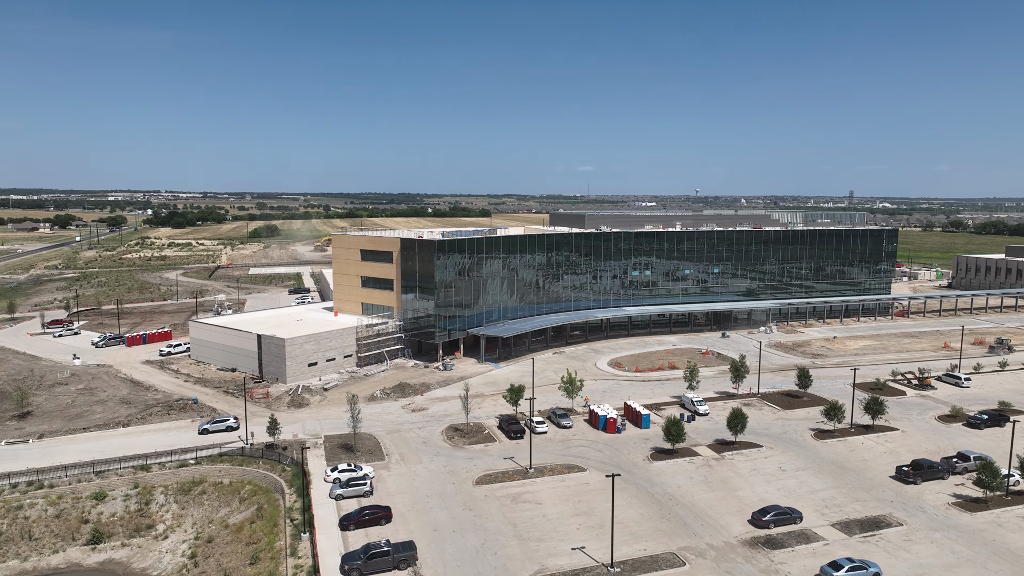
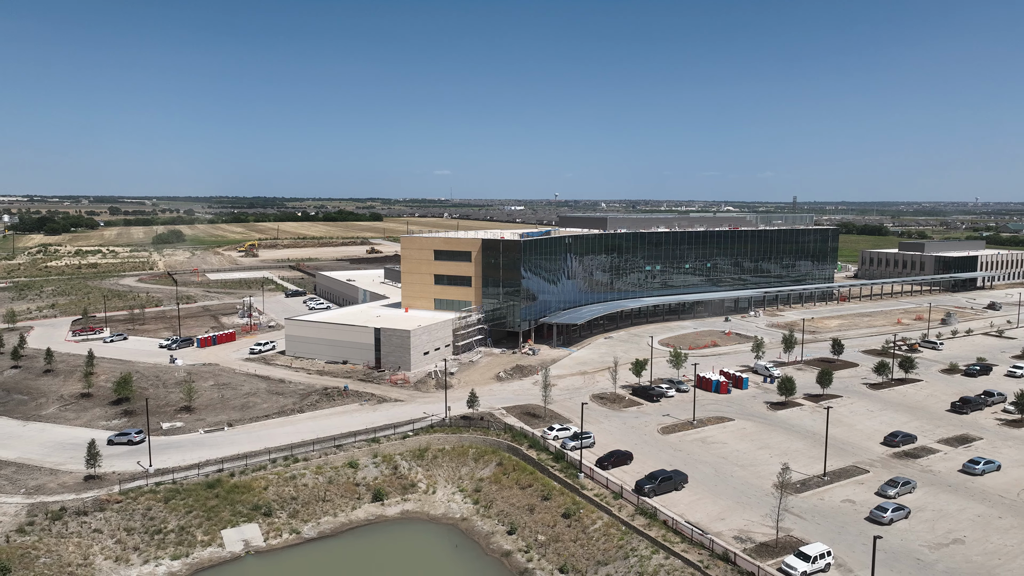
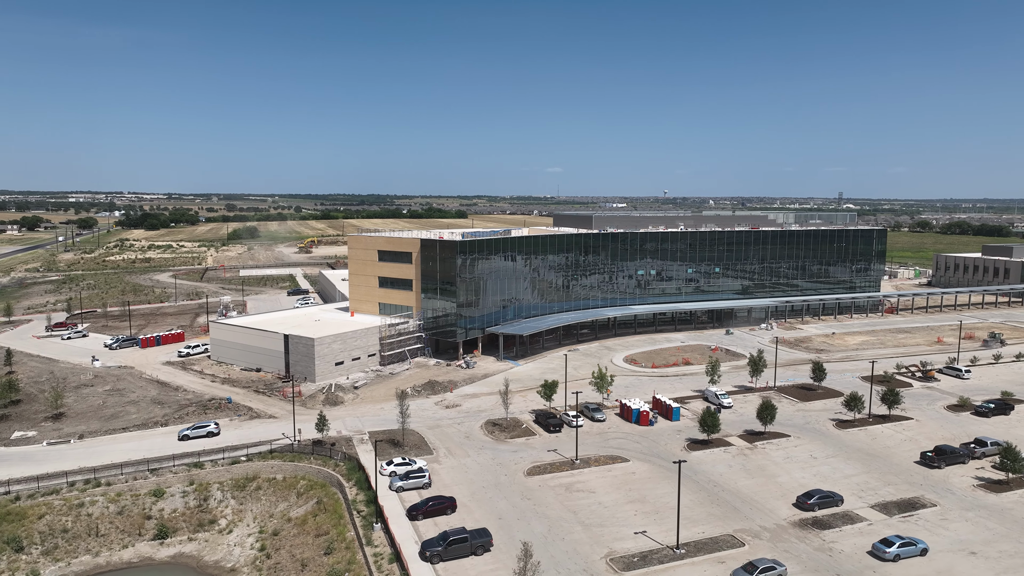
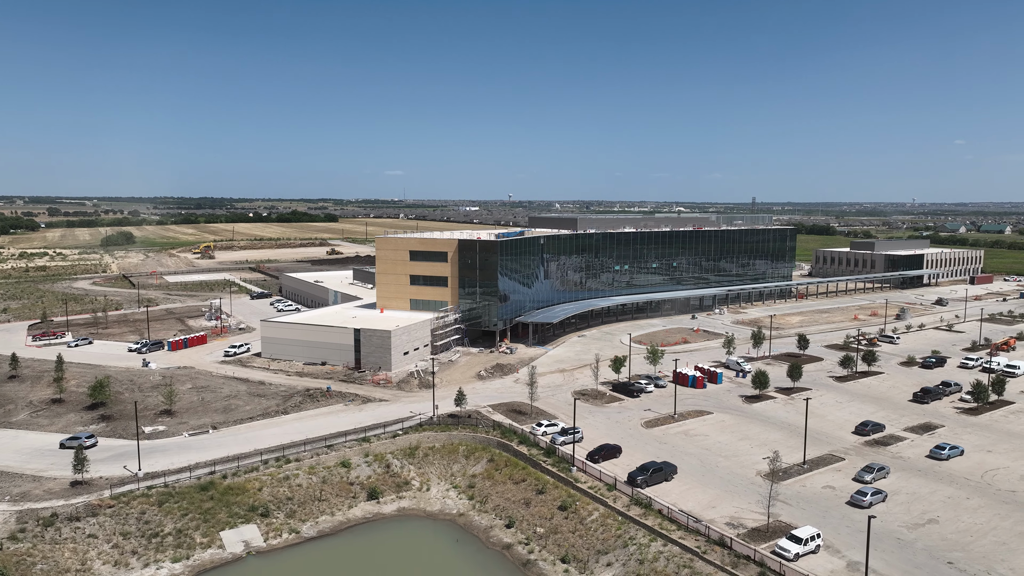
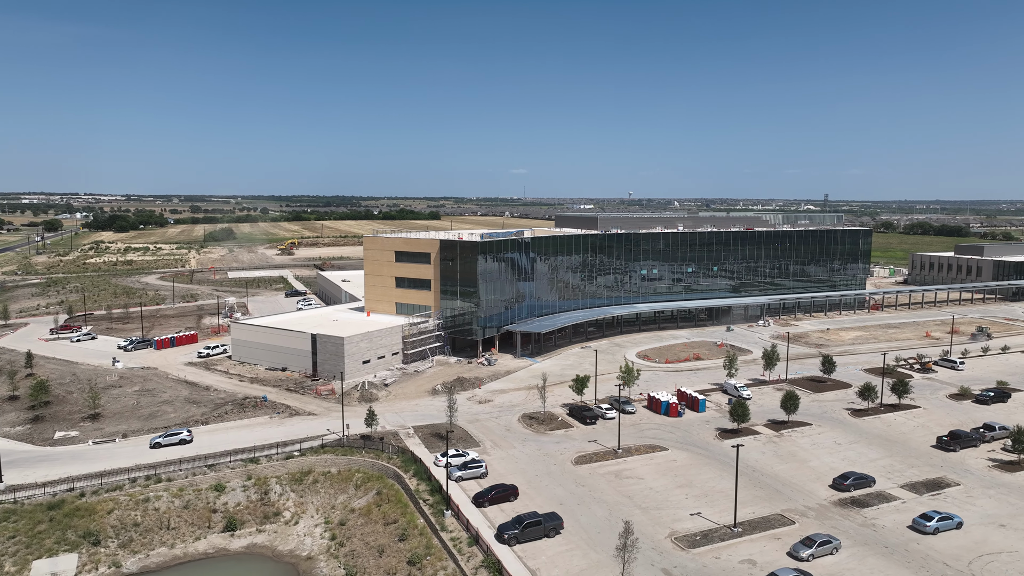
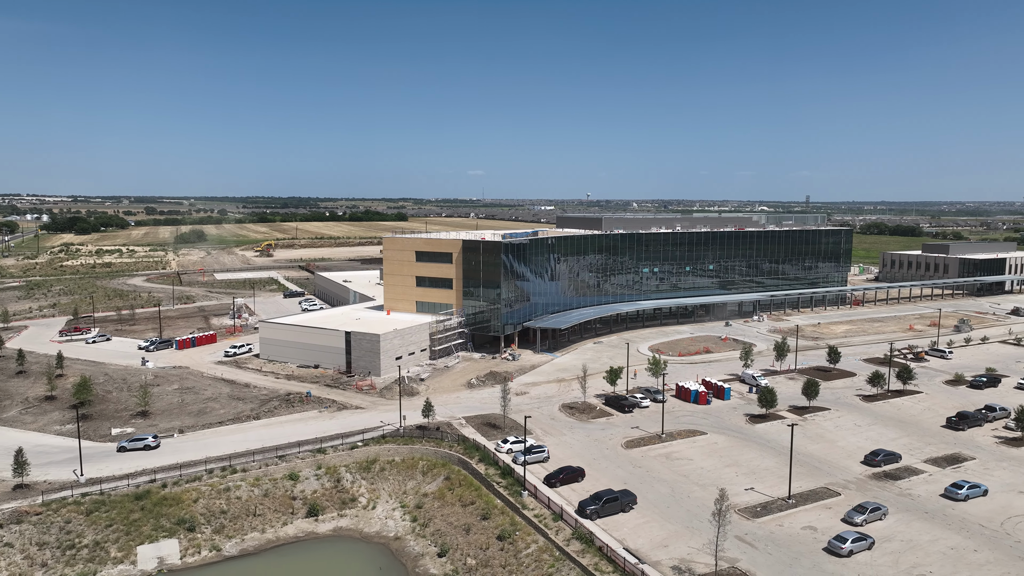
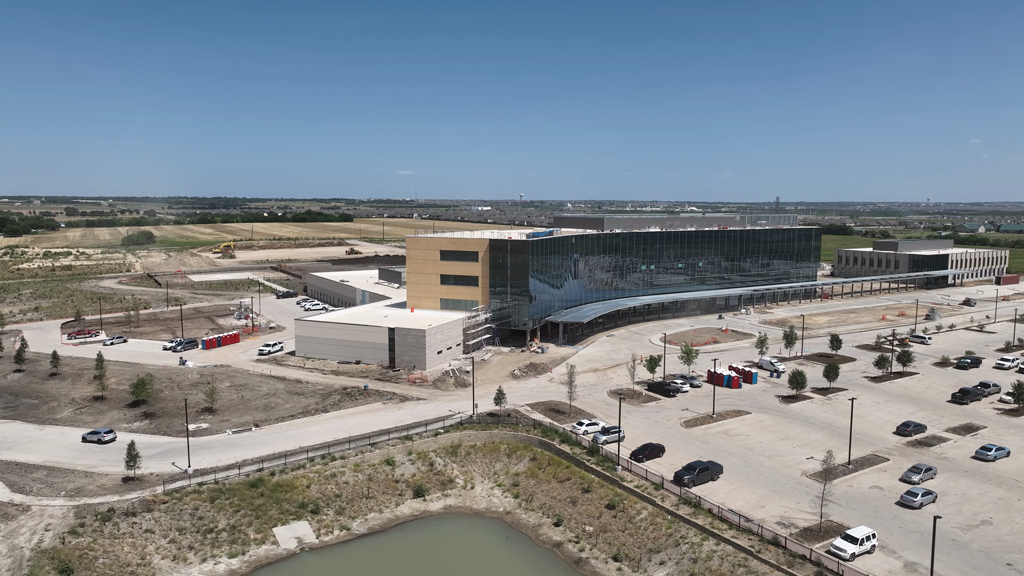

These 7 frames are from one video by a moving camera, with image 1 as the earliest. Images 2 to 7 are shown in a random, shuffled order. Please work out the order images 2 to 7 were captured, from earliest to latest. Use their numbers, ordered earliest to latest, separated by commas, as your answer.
3, 5, 6, 2, 4, 7
